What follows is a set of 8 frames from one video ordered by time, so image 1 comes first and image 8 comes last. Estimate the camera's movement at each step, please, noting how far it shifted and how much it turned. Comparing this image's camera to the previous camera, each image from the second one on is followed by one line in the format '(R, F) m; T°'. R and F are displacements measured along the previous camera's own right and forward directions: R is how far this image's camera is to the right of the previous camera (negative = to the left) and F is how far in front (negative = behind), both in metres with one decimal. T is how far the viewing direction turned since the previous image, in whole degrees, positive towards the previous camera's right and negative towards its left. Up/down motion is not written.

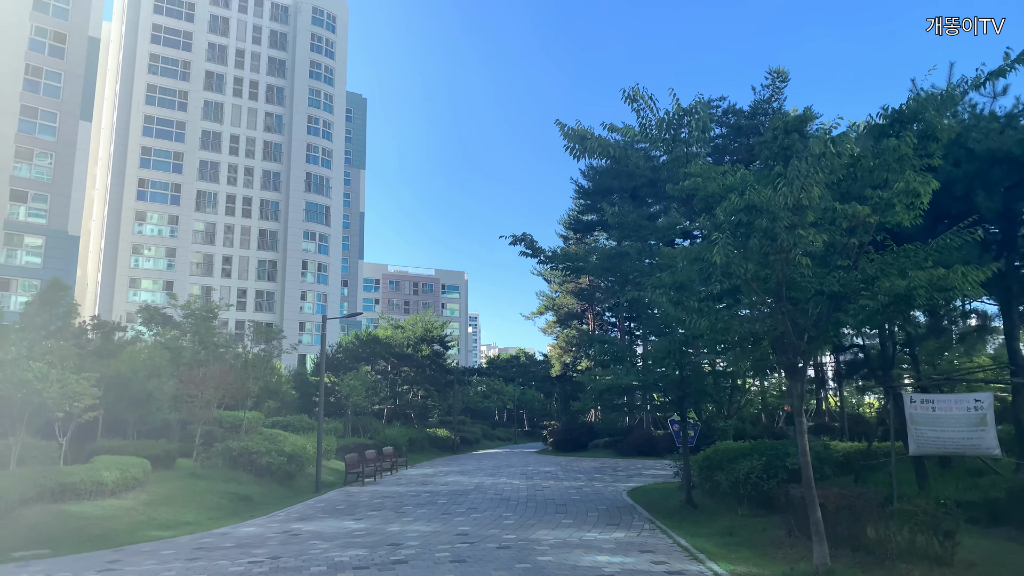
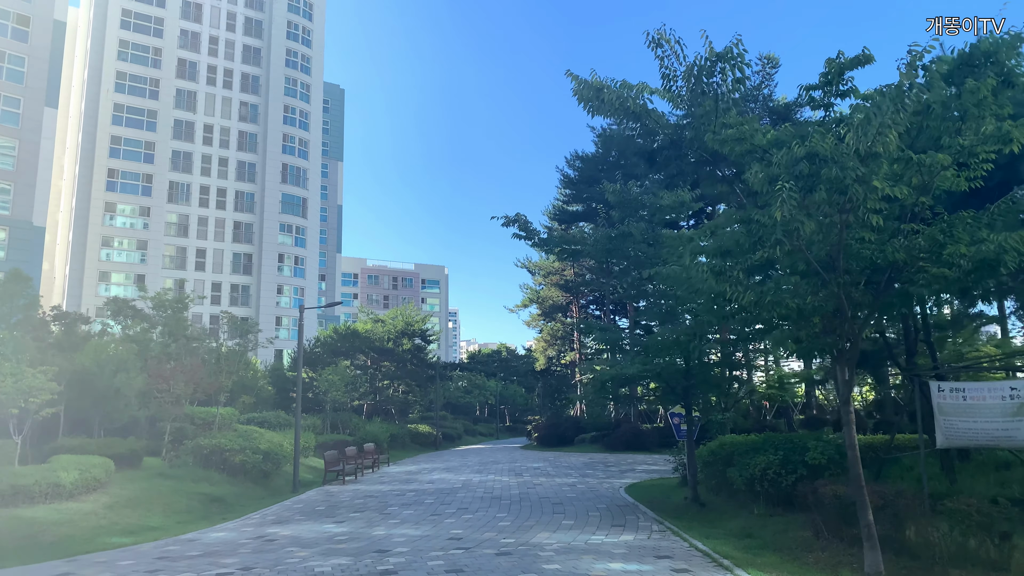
(-0.2, +0.9) m; +2°
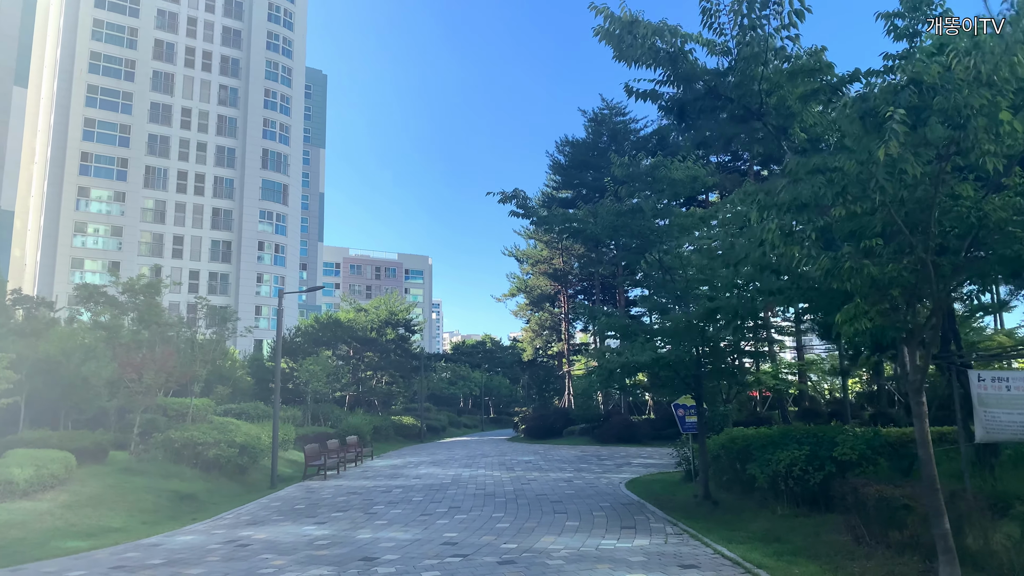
(-0.2, +1.0) m; +1°
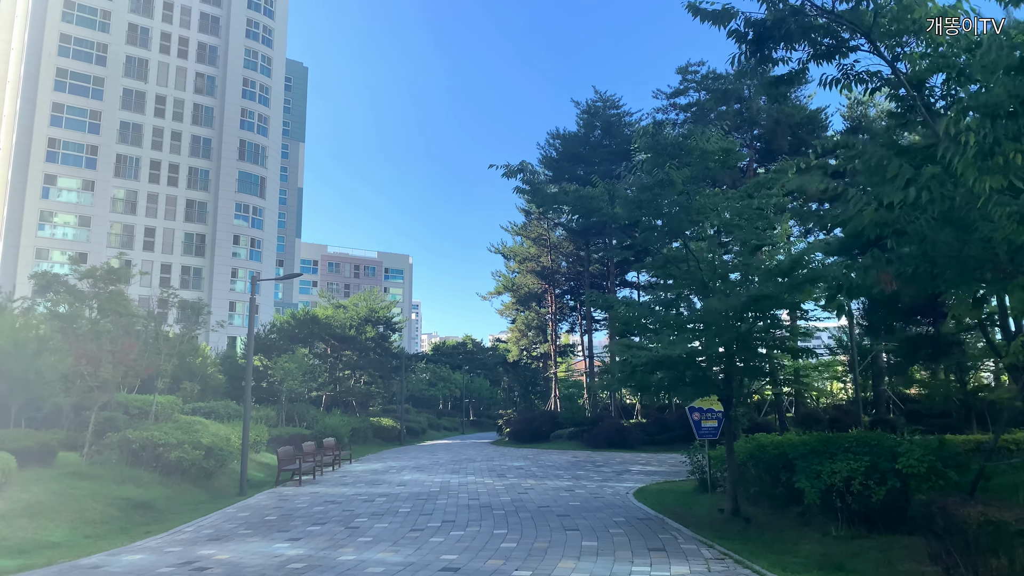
(-0.4, +1.4) m; +2°
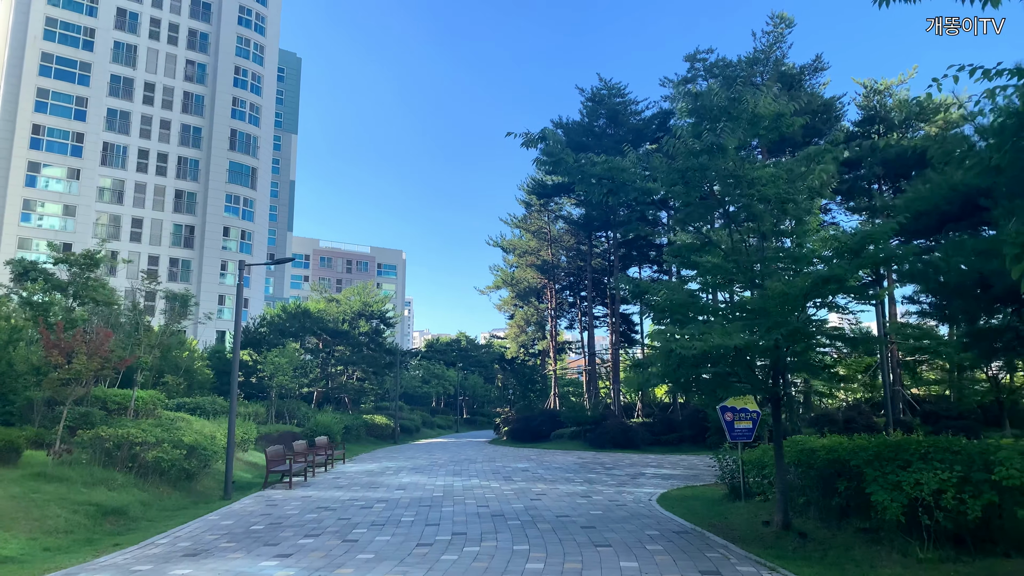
(-0.4, +1.2) m; +1°
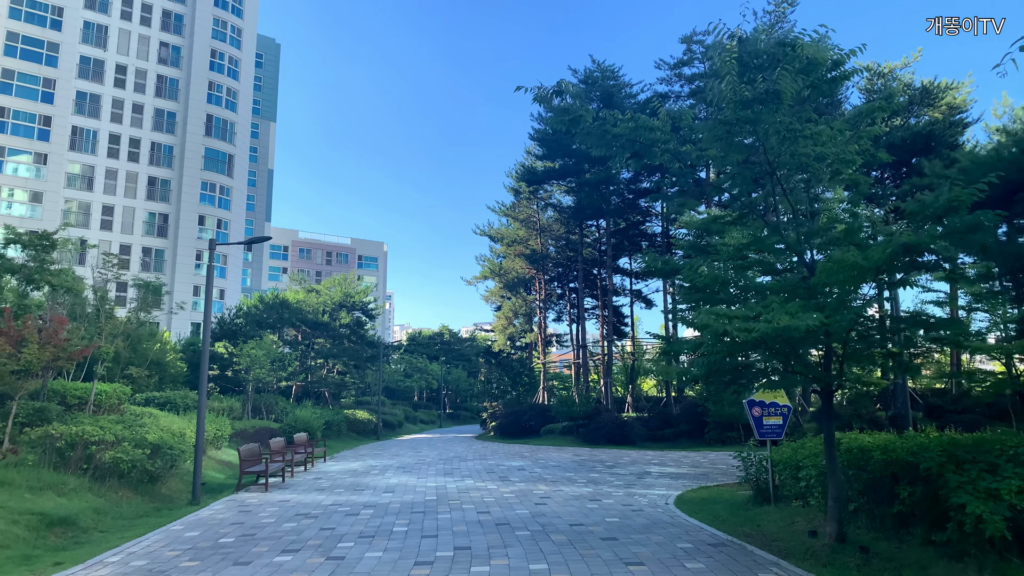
(-0.3, +1.2) m; +2°
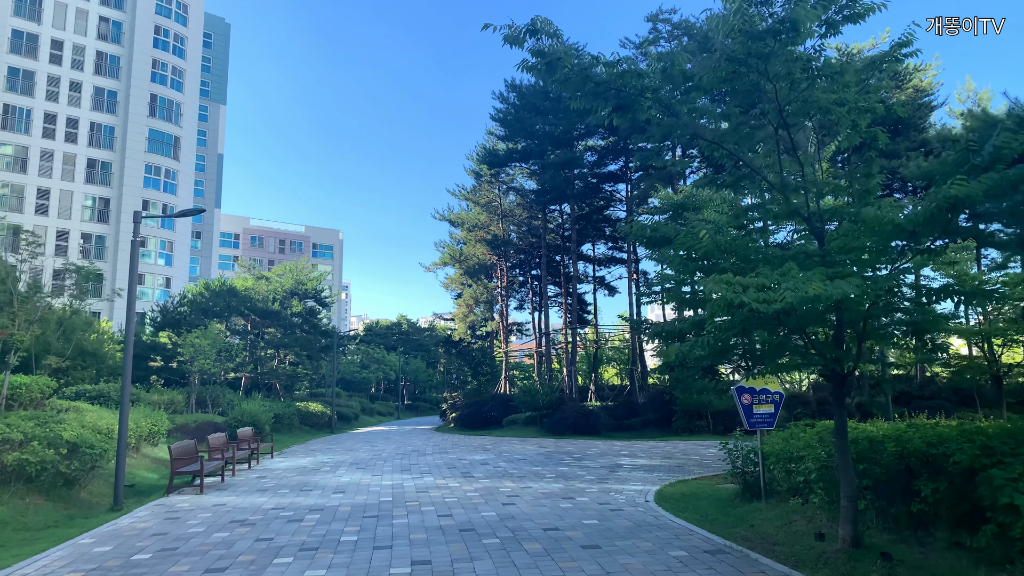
(-0.1, +1.1) m; +3°
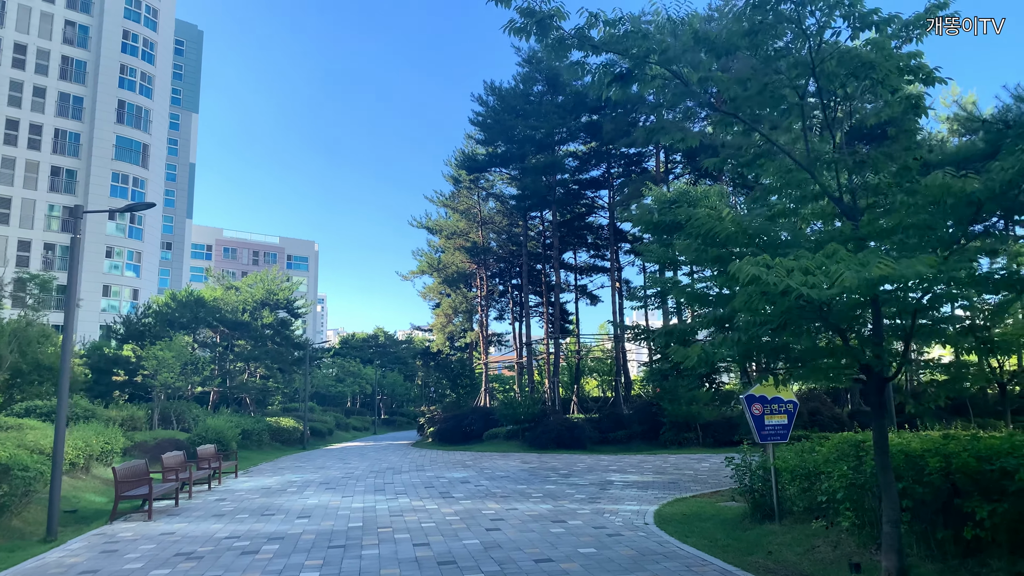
(-0.1, +1.0) m; +2°
